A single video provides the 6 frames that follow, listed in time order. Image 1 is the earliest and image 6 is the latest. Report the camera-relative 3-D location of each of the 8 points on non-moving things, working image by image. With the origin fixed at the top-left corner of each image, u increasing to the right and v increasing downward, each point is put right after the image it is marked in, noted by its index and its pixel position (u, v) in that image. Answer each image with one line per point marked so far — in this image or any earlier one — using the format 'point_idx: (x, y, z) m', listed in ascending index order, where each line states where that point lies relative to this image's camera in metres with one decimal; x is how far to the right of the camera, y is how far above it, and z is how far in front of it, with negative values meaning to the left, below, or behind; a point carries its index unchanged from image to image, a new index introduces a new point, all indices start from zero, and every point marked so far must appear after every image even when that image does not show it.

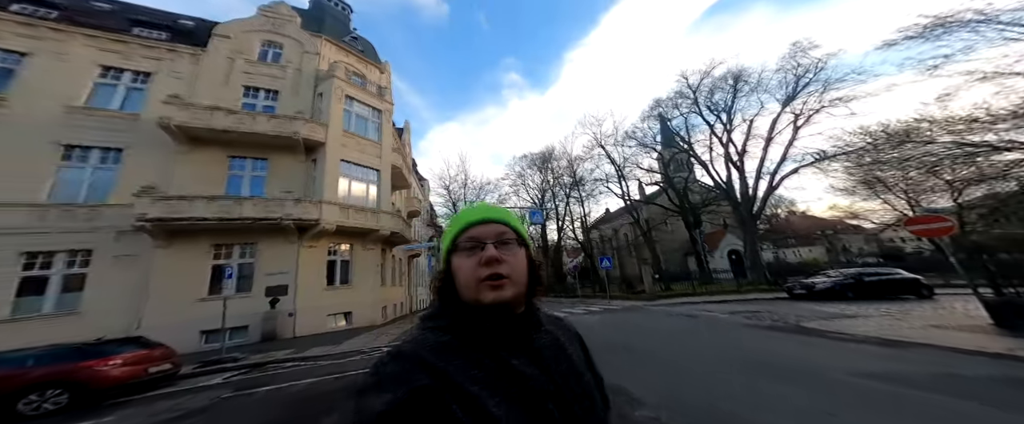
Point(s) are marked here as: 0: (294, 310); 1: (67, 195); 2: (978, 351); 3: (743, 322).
0: (-9.5, -4.3, +12.8) m
1: (-18.2, +0.8, +12.3) m
2: (+9.4, -2.7, +6.0) m
3: (+8.6, -4.0, +10.9) m
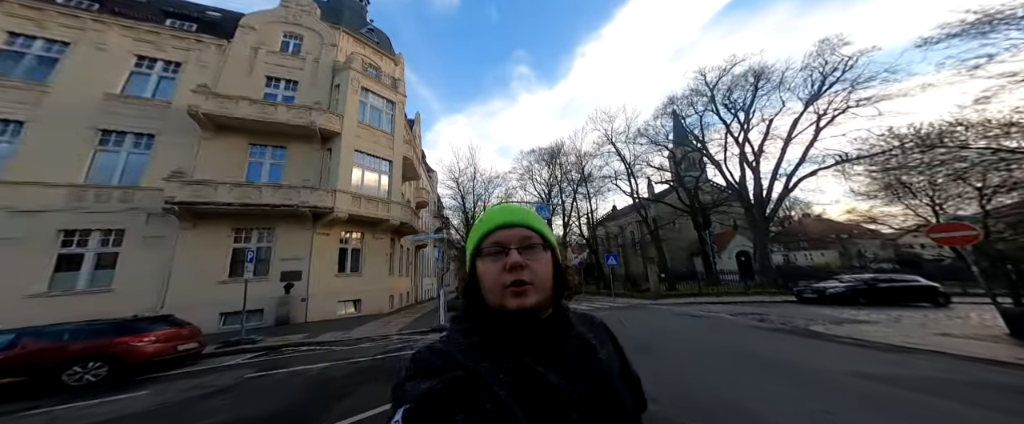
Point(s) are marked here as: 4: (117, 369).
0: (-9.3, -3.8, +13.4) m
1: (-17.9, +1.6, +12.9) m
2: (+9.5, -3.0, +6.0) m
3: (+8.7, -4.2, +11.0) m
4: (-8.2, -3.2, +6.1) m
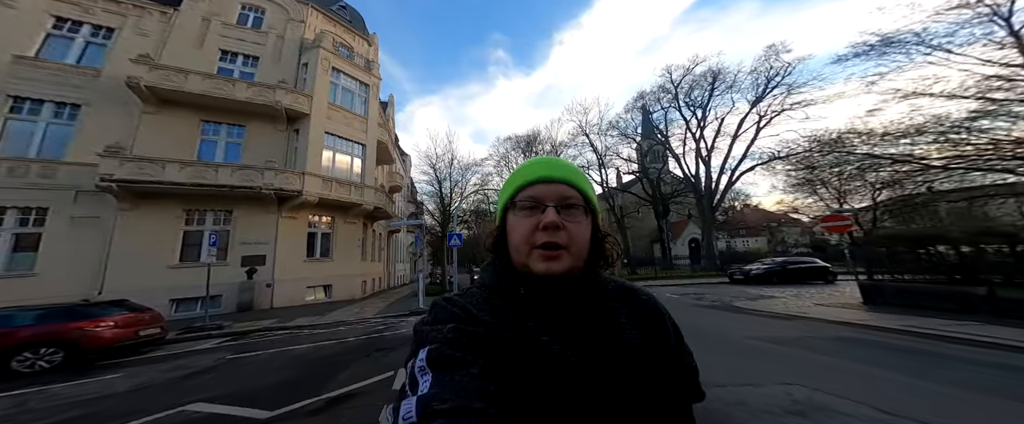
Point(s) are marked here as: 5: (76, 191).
0: (-10.5, -3.0, +12.9) m
1: (-18.9, +2.4, +11.4) m
2: (+9.0, -2.8, +7.5) m
3: (+7.7, -3.7, +12.5) m
4: (-8.6, -2.8, +5.8) m
5: (-16.5, +0.8, +11.3) m
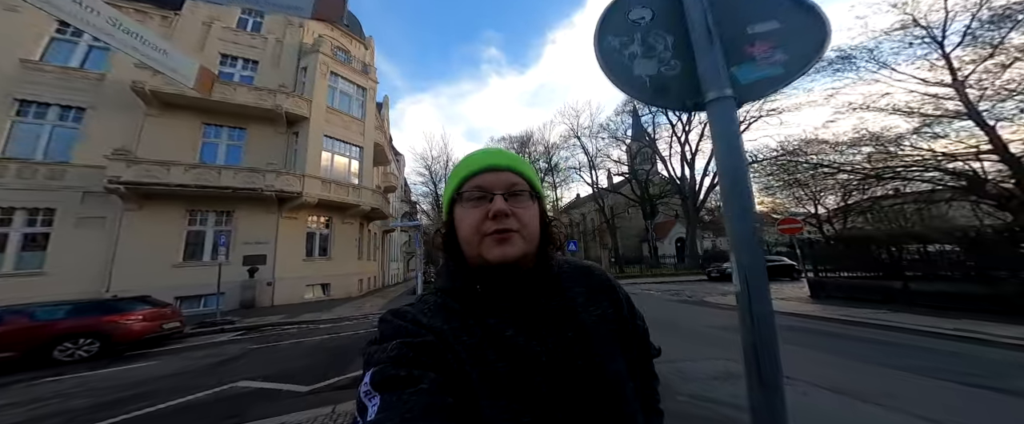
0: (-10.8, -3.1, +13.4) m
1: (-19.1, +2.4, +11.6) m
2: (+8.8, -3.0, +8.6) m
3: (+7.4, -3.9, +13.5) m
4: (-8.7, -2.9, +6.4) m
5: (-16.8, +0.8, +11.6) m
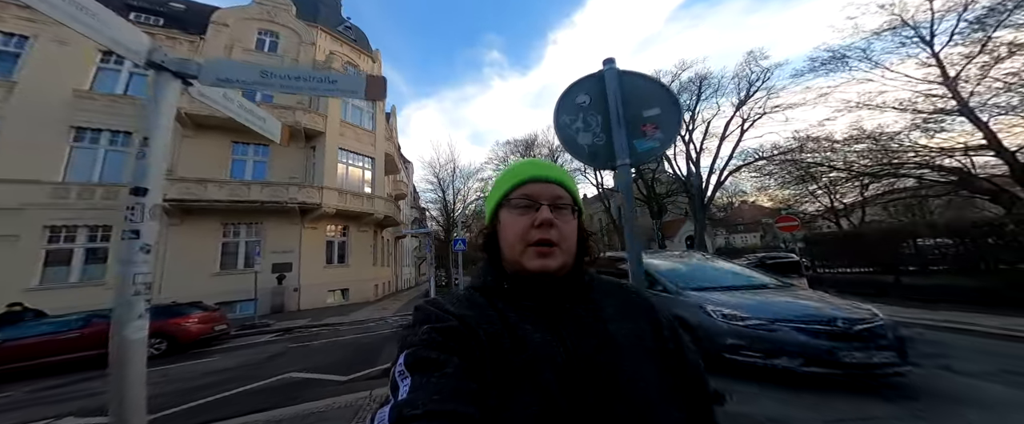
0: (-10.4, -3.6, +14.5) m
1: (-18.9, +1.7, +12.9) m
2: (+9.1, -3.0, +9.2) m
3: (+7.8, -3.9, +14.1) m
4: (-8.5, -3.3, +7.4) m
5: (-16.5, +0.1, +12.8) m
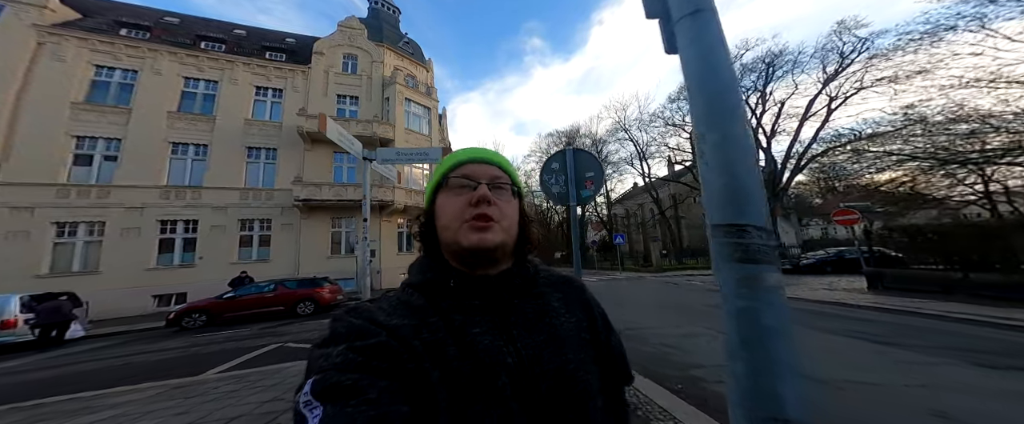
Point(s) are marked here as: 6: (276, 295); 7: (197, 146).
0: (-7.8, -3.4, +17.8) m
1: (-16.4, +1.9, +17.3) m
2: (+10.8, -3.2, +10.0) m
3: (+10.1, -4.0, +15.0) m
4: (-6.9, -3.3, +10.6) m
5: (-14.1, +0.3, +16.9) m
6: (-7.9, -2.8, +9.9) m
7: (-16.4, +3.9, +17.7) m
